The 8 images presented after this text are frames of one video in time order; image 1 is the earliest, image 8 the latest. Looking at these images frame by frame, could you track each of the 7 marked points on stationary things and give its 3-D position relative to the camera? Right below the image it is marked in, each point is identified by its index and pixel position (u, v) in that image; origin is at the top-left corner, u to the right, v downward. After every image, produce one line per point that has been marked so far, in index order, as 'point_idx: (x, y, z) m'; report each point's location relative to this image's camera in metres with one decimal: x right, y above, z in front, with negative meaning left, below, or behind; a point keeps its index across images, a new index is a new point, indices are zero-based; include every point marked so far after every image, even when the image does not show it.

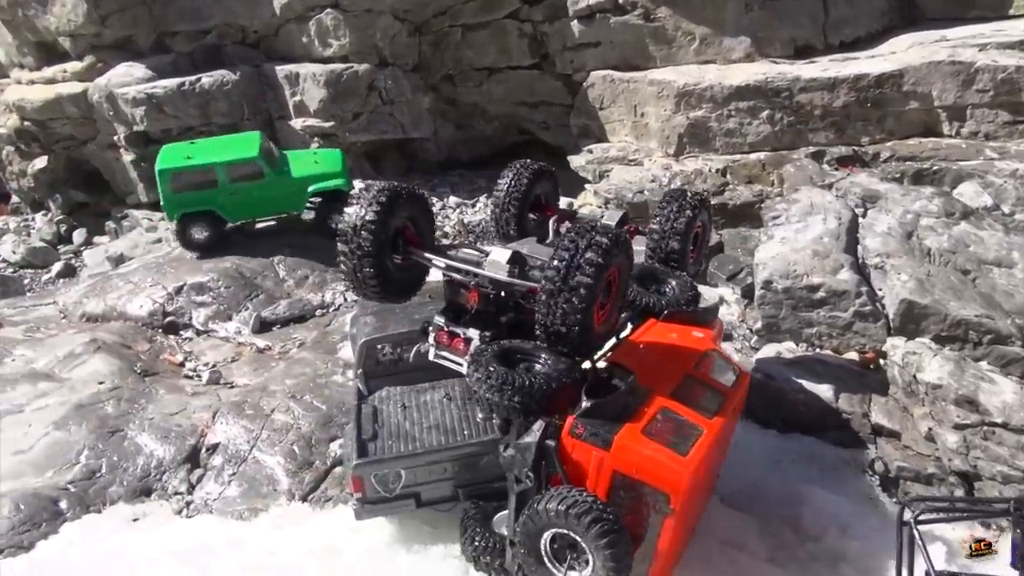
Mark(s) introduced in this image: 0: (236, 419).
0: (-2.1, -1.0, +6.1) m
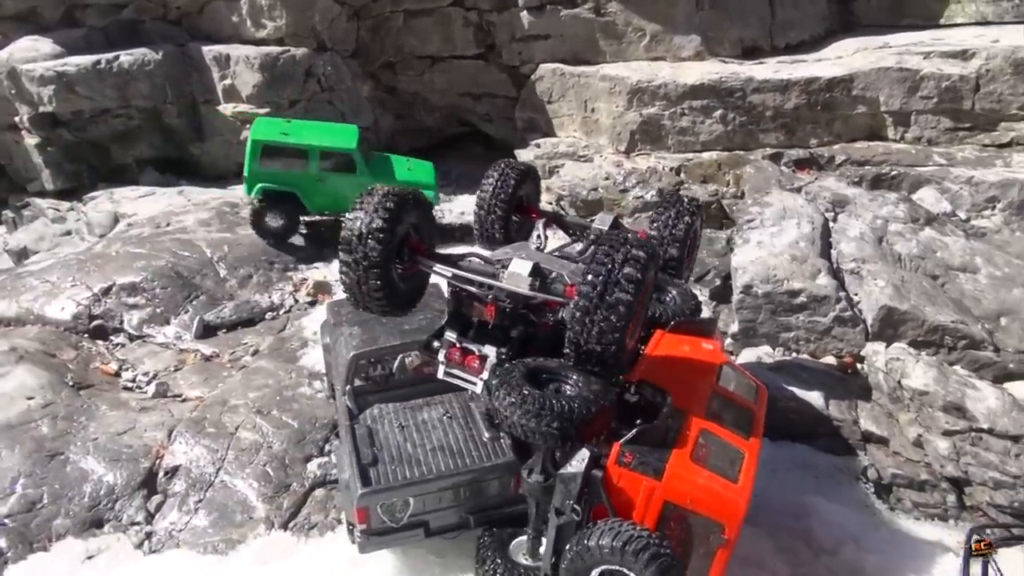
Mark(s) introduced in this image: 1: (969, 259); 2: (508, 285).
0: (-2.2, -1.1, +5.5) m
1: (+3.8, +0.2, +6.5) m
2: (0.0, 0.0, +4.1) m
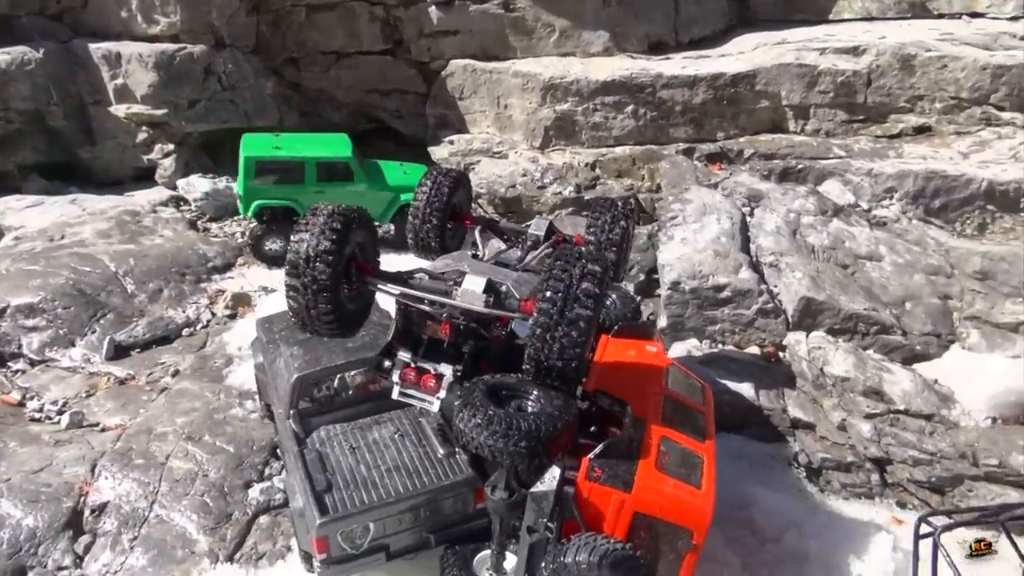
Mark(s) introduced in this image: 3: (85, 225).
0: (-2.6, -1.2, +5.2) m
1: (+3.2, +0.4, +6.9) m
2: (-0.3, -0.1, +4.0) m
3: (-4.8, +0.7, +8.8) m
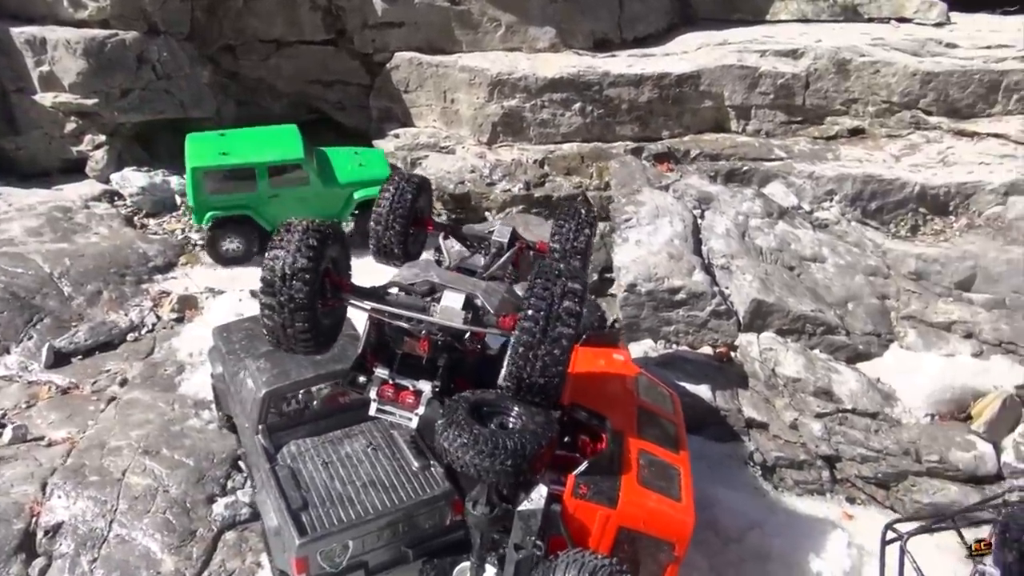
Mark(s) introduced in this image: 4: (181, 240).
0: (-2.8, -1.3, +5.0) m
1: (+2.8, +0.3, +7.2) m
2: (-0.4, -0.2, +4.0) m
3: (-5.3, +0.7, +8.4) m
4: (-3.6, +0.5, +8.6) m
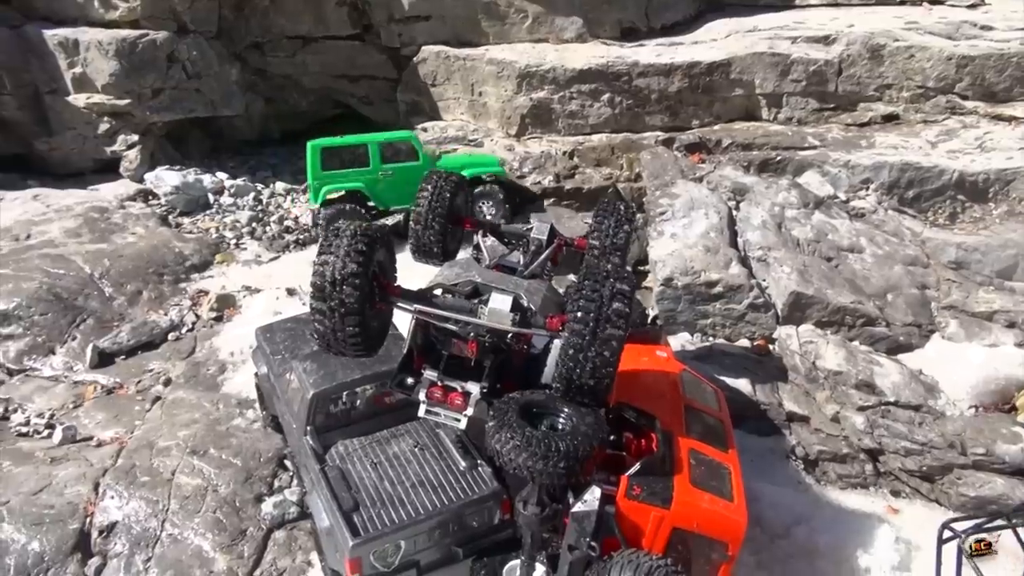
0: (-2.5, -1.3, +5.1) m
1: (+3.1, +0.4, +7.1) m
2: (-0.1, -0.2, +4.1) m
3: (-4.9, +0.7, +8.5) m
4: (-3.2, +0.5, +8.7) m
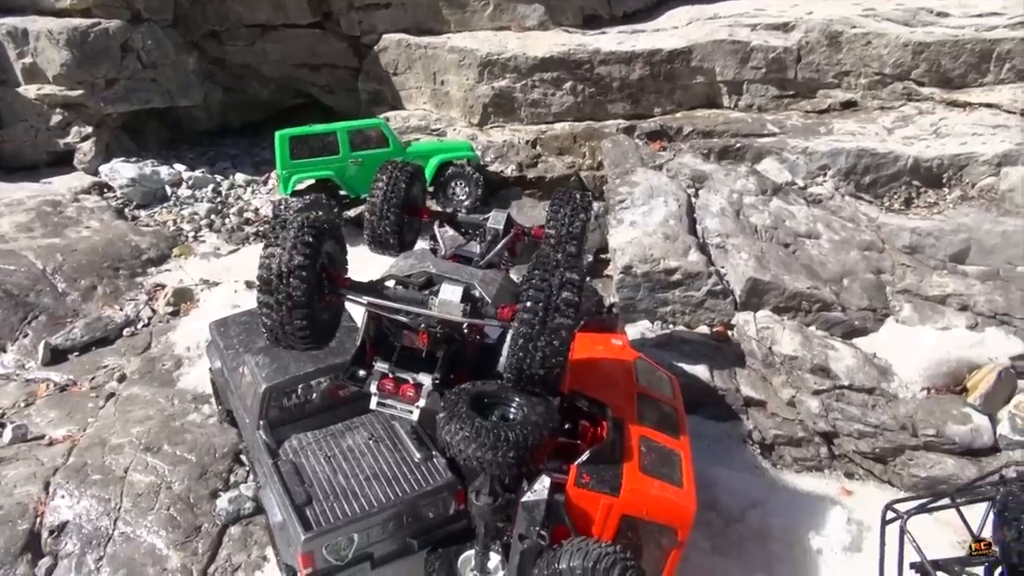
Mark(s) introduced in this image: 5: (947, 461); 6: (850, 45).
0: (-2.8, -1.3, +5.1) m
1: (+2.7, +0.6, +7.2) m
2: (-0.4, -0.1, +4.0) m
3: (-5.4, +0.7, +8.3) m
4: (-3.7, +0.6, +8.5) m
5: (+3.0, -1.2, +5.4) m
6: (+3.9, +2.8, +9.2) m
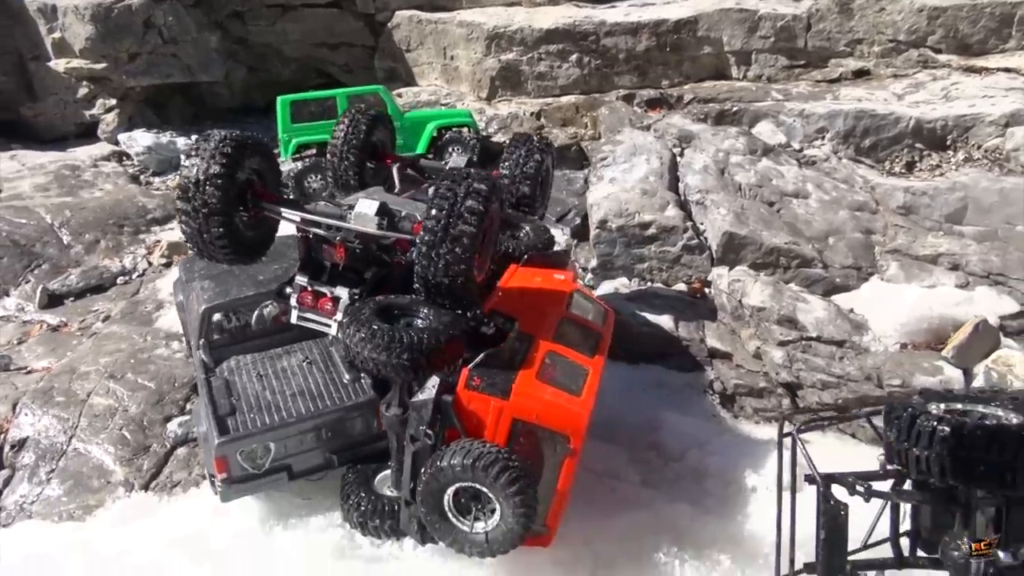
0: (-3.1, -0.8, +5.3) m
1: (+2.6, +0.9, +7.0) m
2: (-0.8, +0.3, +4.1) m
3: (-5.4, +1.2, +8.8) m
4: (-3.7, +1.0, +8.9) m
5: (+2.6, -0.8, +5.2) m
6: (+3.9, +3.1, +8.9) m
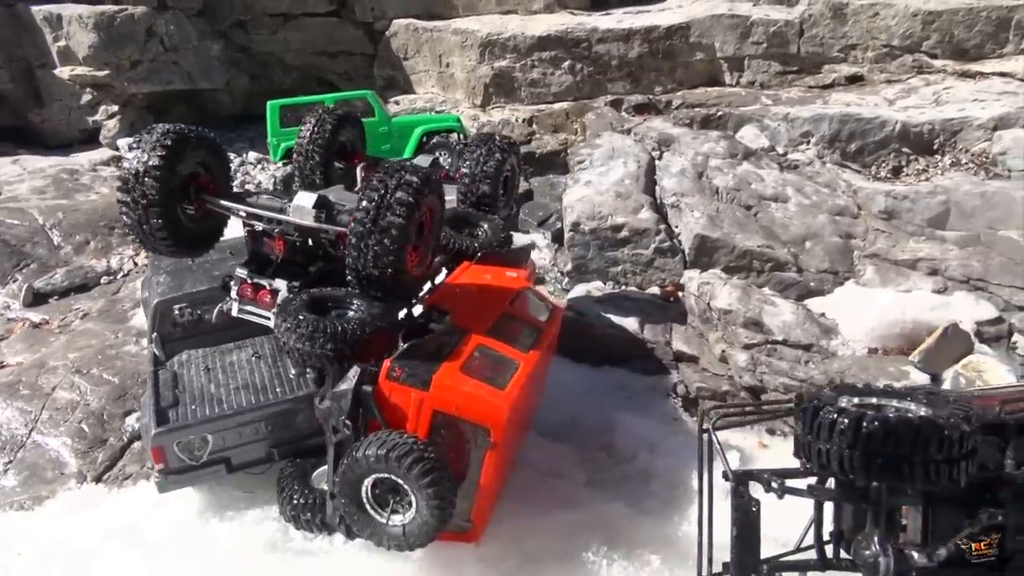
0: (-3.4, -0.8, +5.4) m
1: (+2.3, +0.9, +6.9) m
2: (-1.1, +0.4, +4.1) m
3: (-5.5, +1.2, +9.0) m
4: (-3.8, +1.0, +9.0) m
5: (+2.3, -0.8, +5.1) m
6: (+3.8, +3.0, +8.8) m
